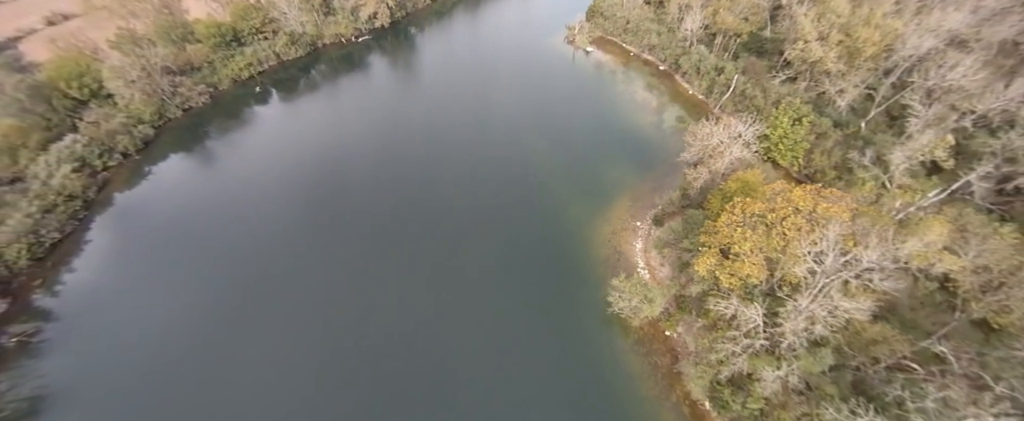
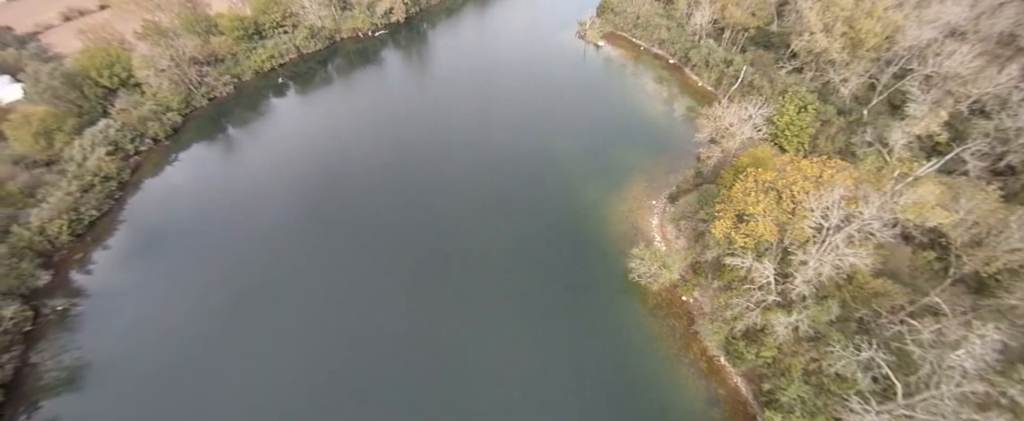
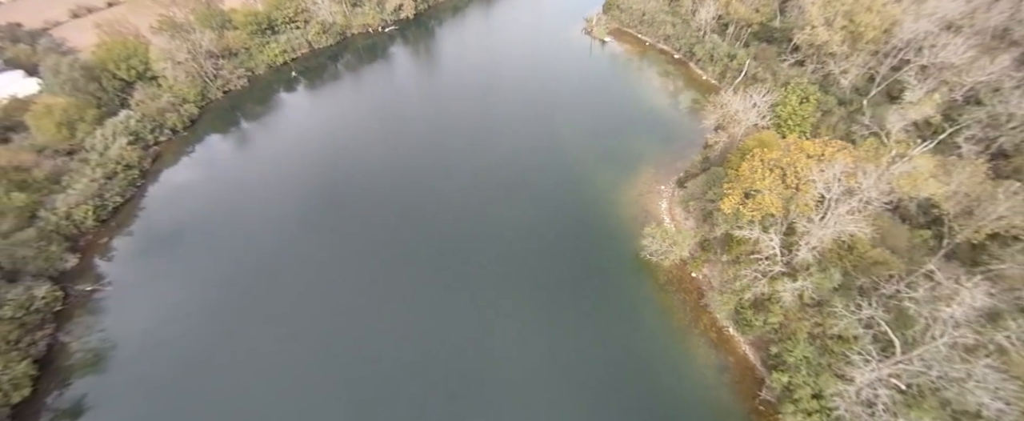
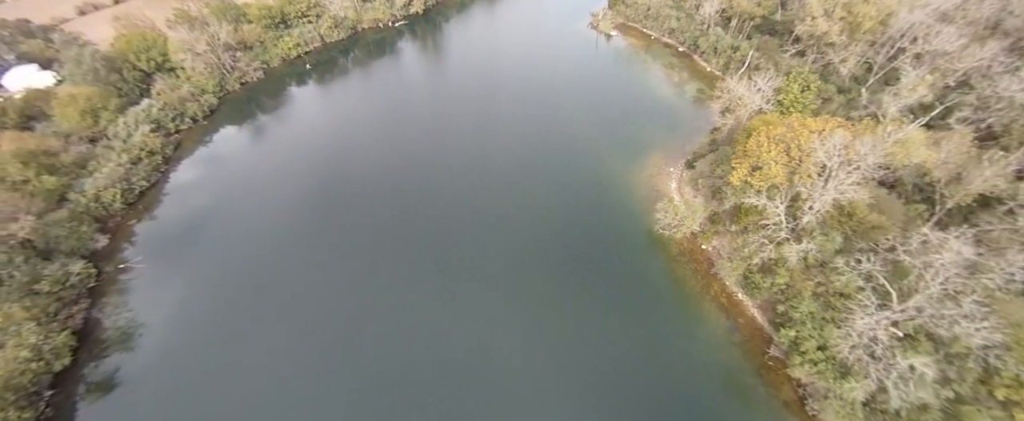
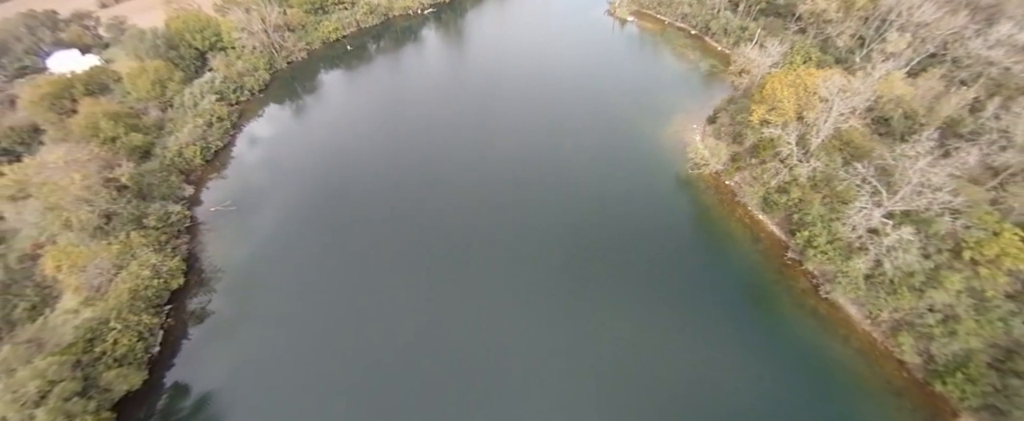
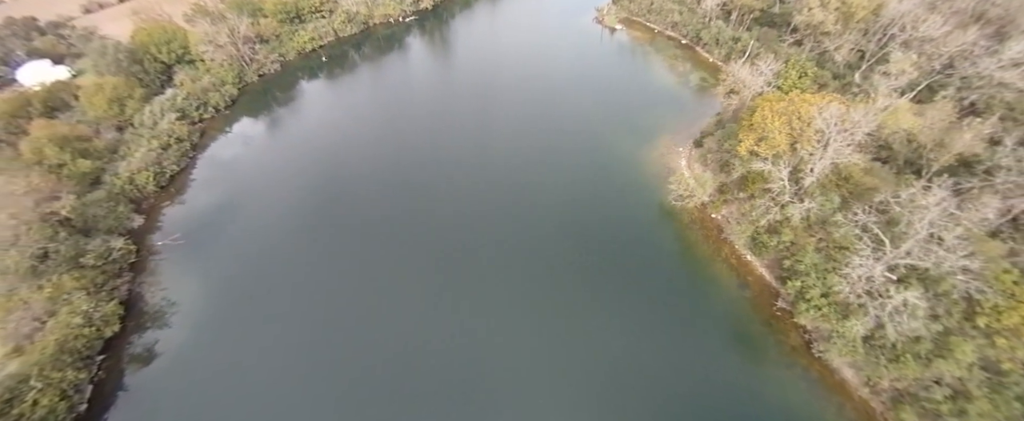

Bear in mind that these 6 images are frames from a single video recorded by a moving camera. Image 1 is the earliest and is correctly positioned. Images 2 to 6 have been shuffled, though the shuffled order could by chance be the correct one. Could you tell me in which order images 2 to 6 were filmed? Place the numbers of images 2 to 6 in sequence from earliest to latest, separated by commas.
2, 3, 4, 6, 5
